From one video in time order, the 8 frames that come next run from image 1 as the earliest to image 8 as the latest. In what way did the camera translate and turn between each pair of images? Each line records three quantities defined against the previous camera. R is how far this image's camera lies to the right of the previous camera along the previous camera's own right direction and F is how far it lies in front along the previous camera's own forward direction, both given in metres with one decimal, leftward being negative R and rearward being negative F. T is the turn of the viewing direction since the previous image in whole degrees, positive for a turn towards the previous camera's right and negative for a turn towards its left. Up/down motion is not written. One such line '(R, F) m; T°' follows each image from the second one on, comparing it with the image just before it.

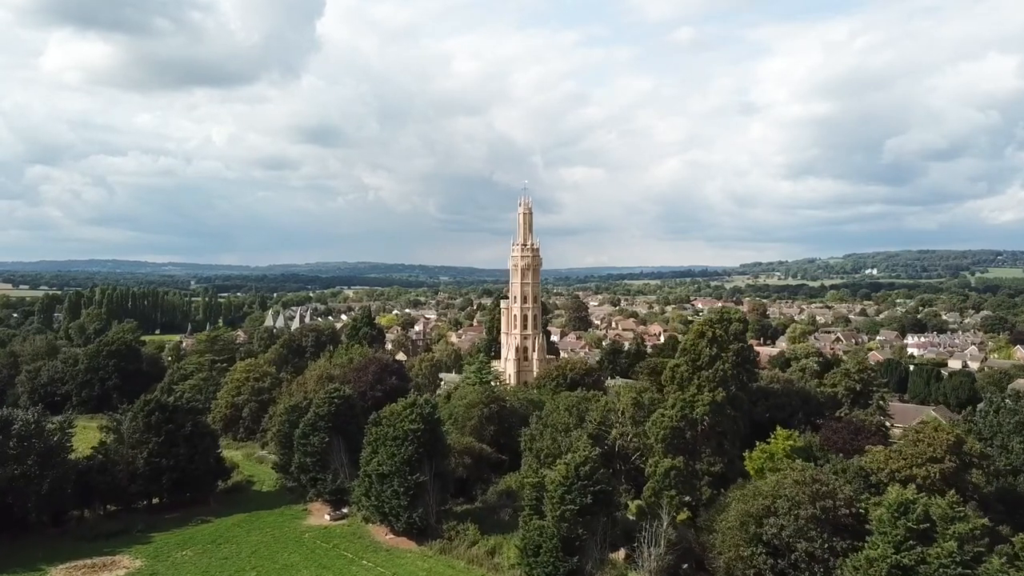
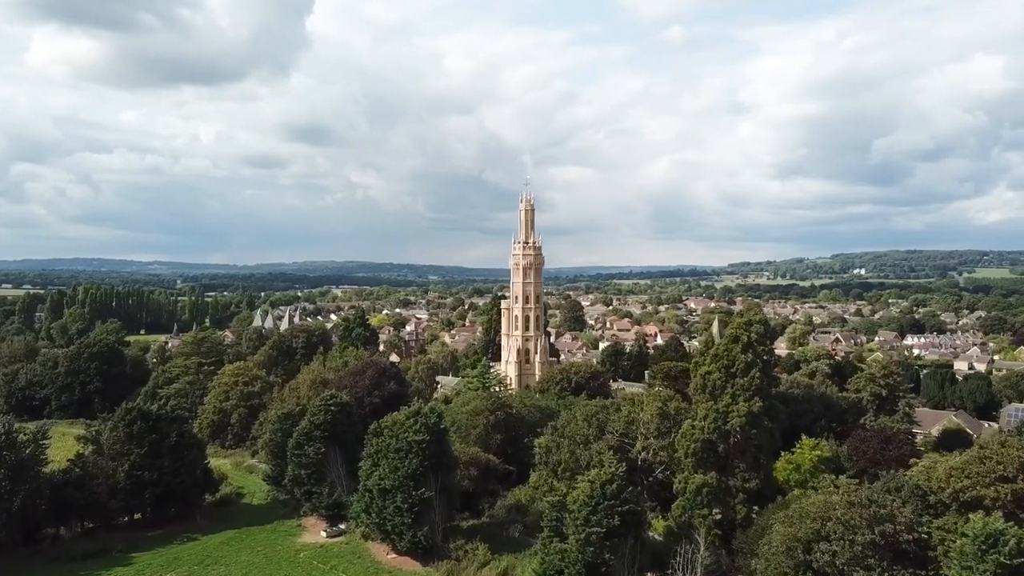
(-1.2, +3.0) m; +1°
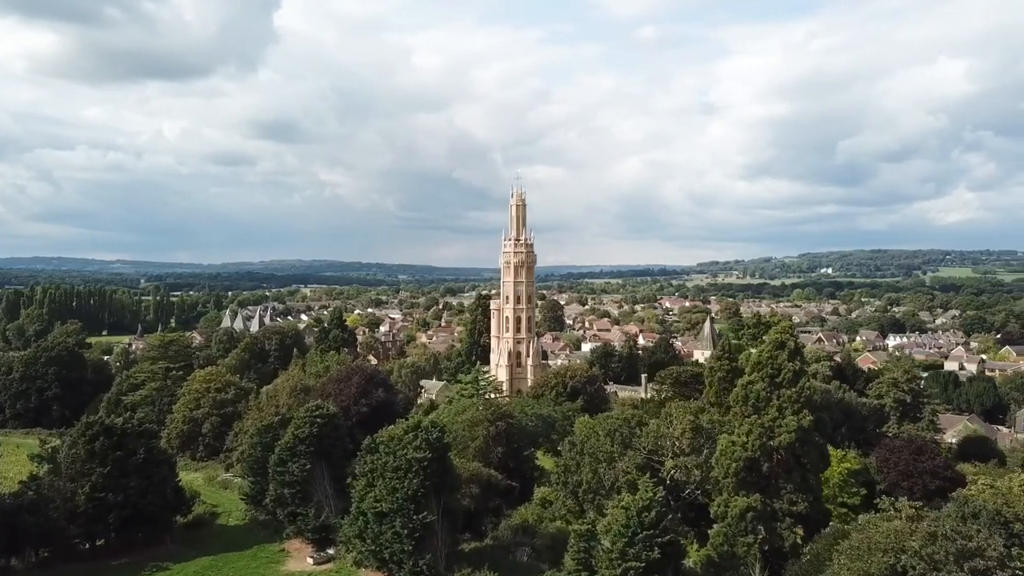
(-1.9, +3.7) m; +2°
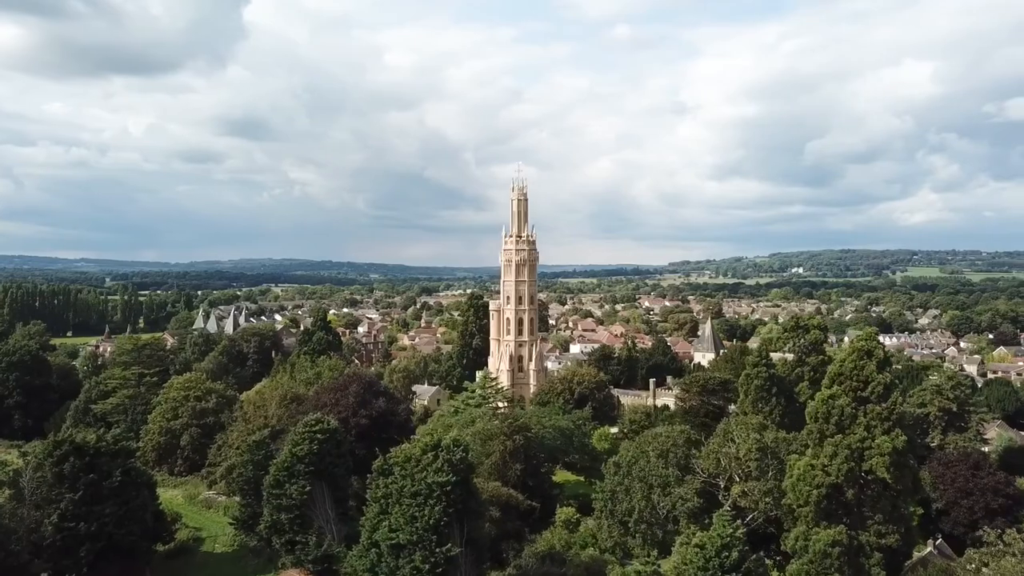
(-2.5, +4.0) m; +2°
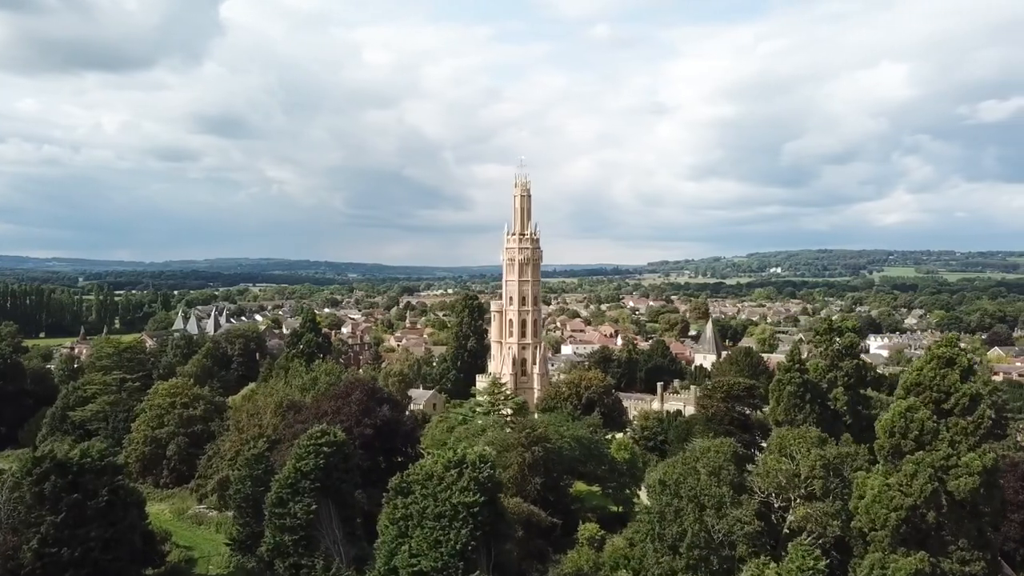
(-2.0, +2.7) m; +2°
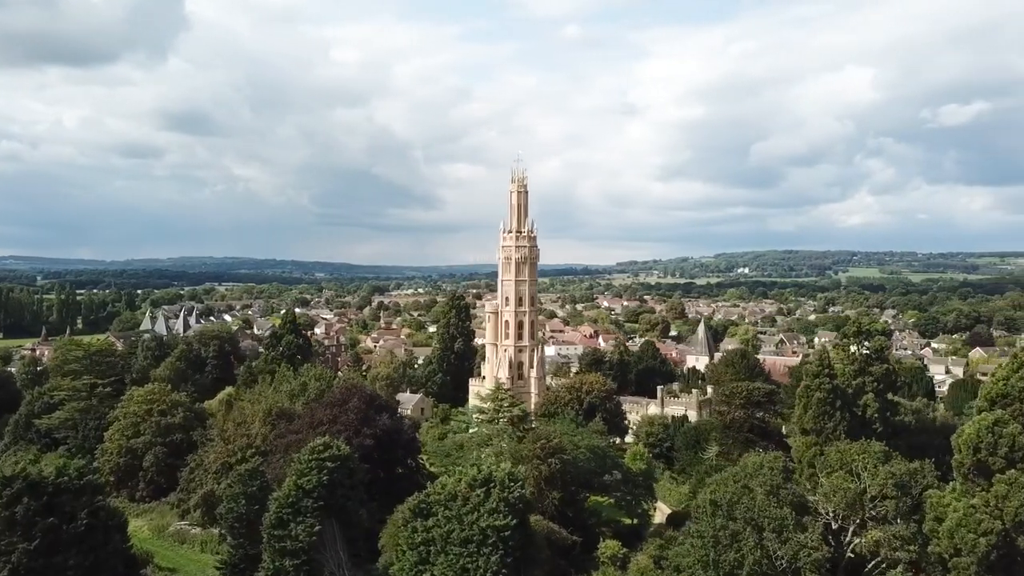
(-2.2, +2.6) m; +2°
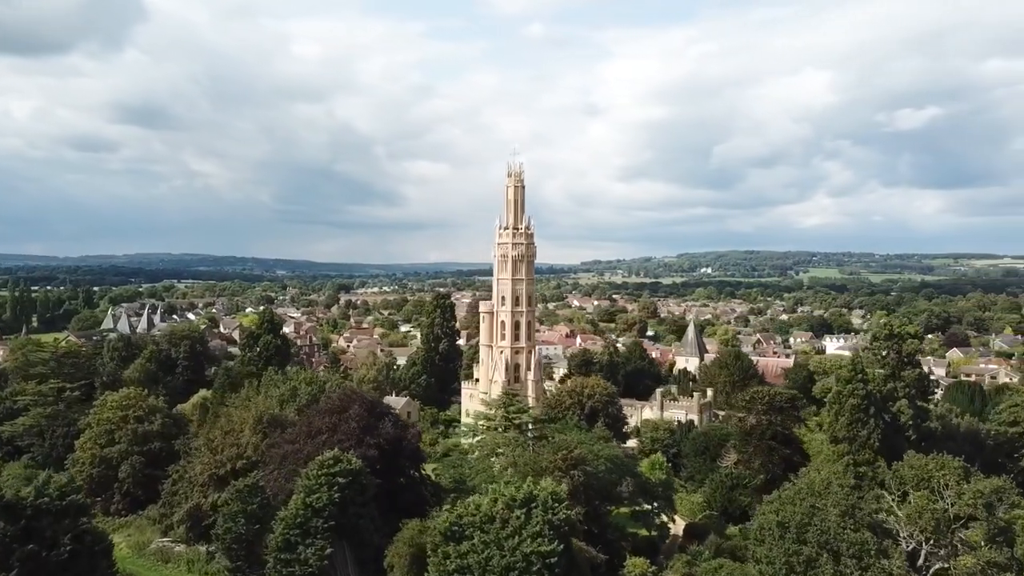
(-2.5, +2.4) m; +3°
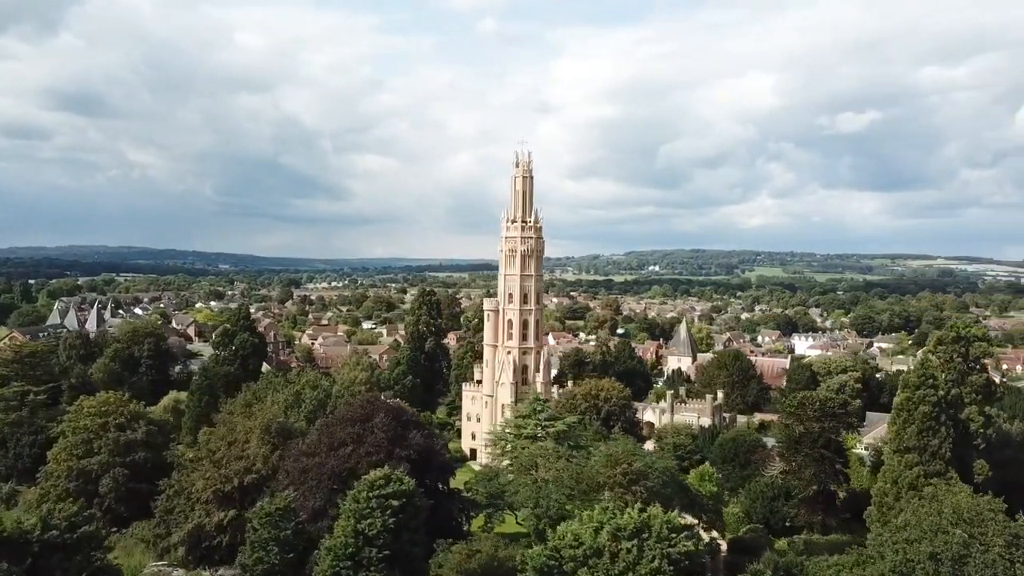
(-4.5, +3.2) m; +4°
